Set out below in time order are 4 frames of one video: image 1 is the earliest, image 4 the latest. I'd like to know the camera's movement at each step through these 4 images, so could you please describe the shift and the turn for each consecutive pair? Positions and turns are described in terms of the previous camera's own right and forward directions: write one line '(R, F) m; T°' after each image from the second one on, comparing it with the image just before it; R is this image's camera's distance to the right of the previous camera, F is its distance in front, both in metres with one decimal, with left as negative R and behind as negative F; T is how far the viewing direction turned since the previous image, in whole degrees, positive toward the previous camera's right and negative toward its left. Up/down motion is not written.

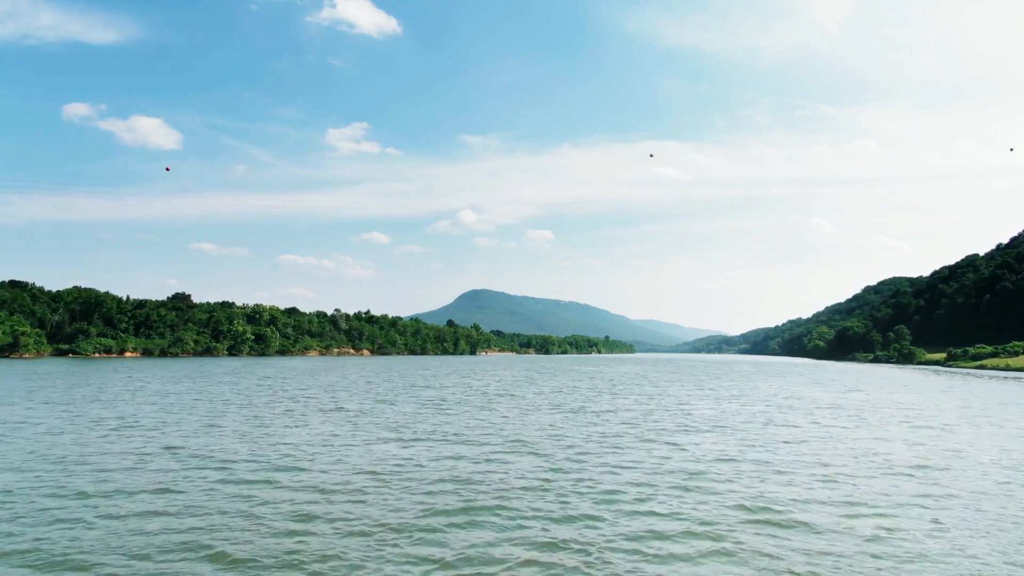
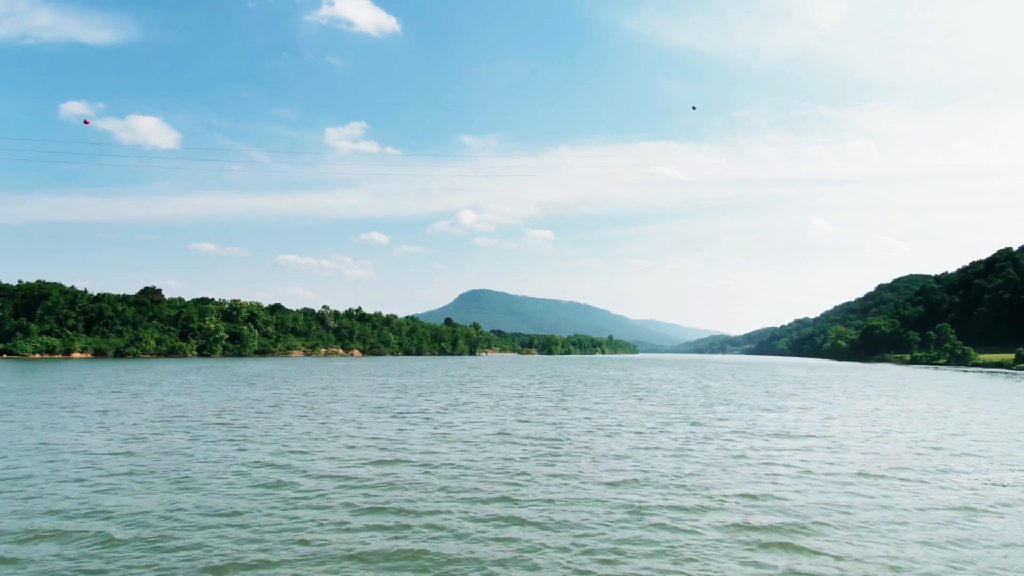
(-1.1, +17.9) m; 0°
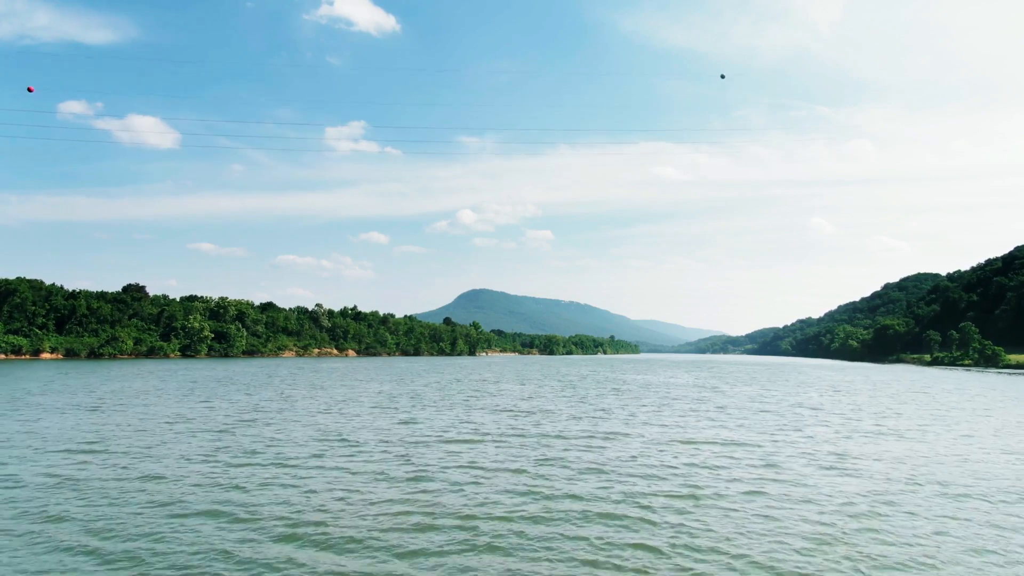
(-0.7, +8.6) m; 0°
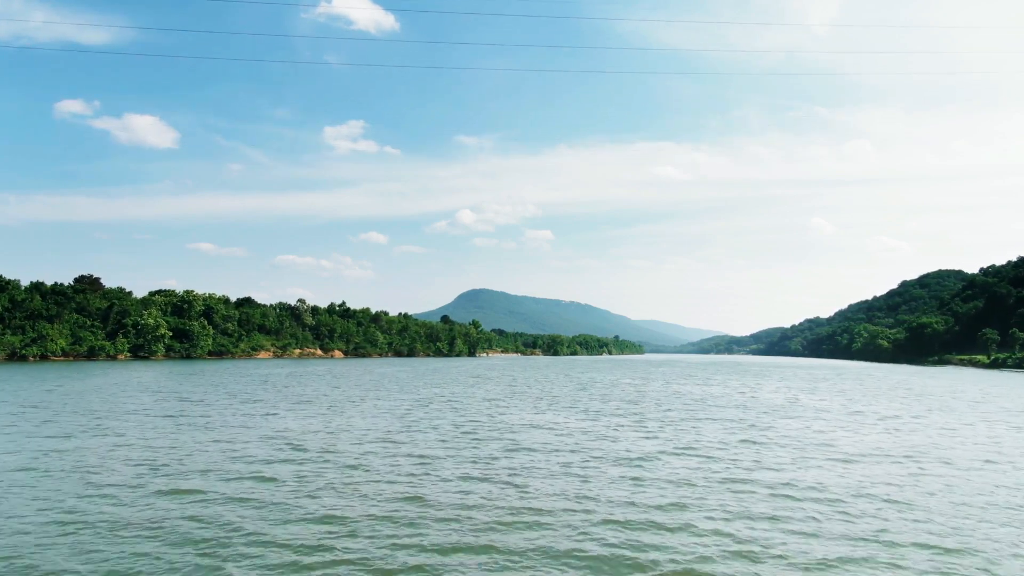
(-1.4, +20.3) m; 0°
